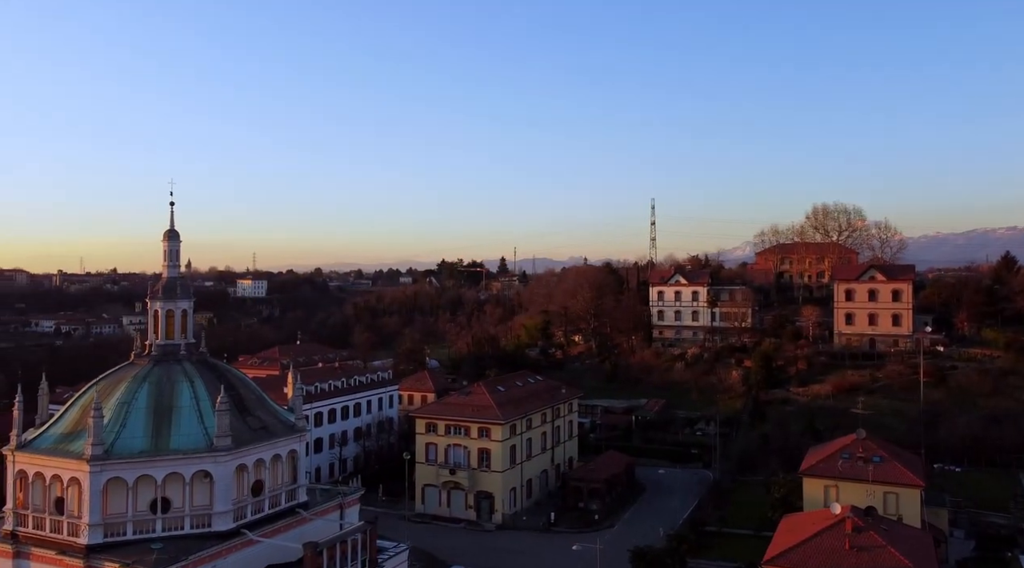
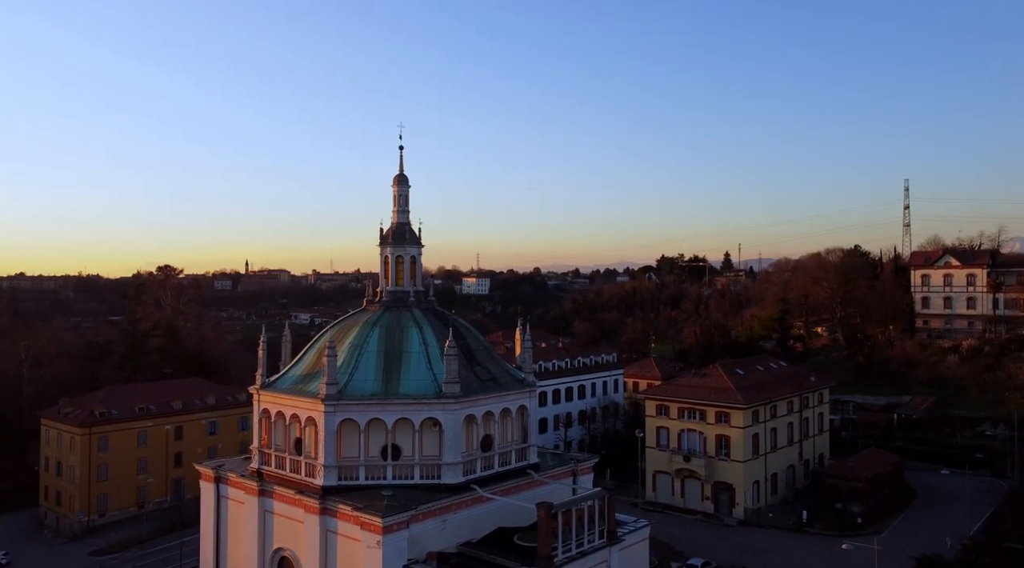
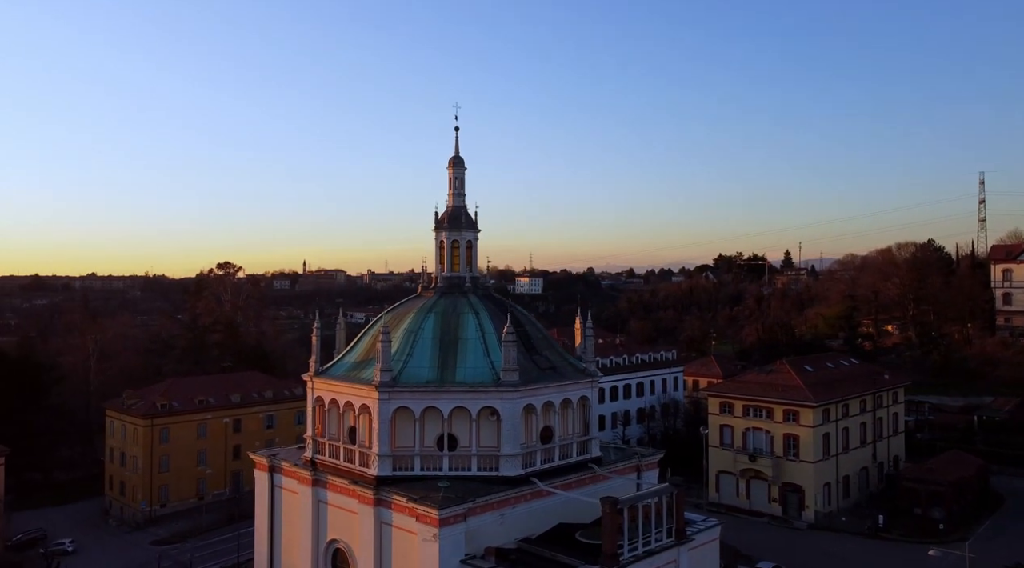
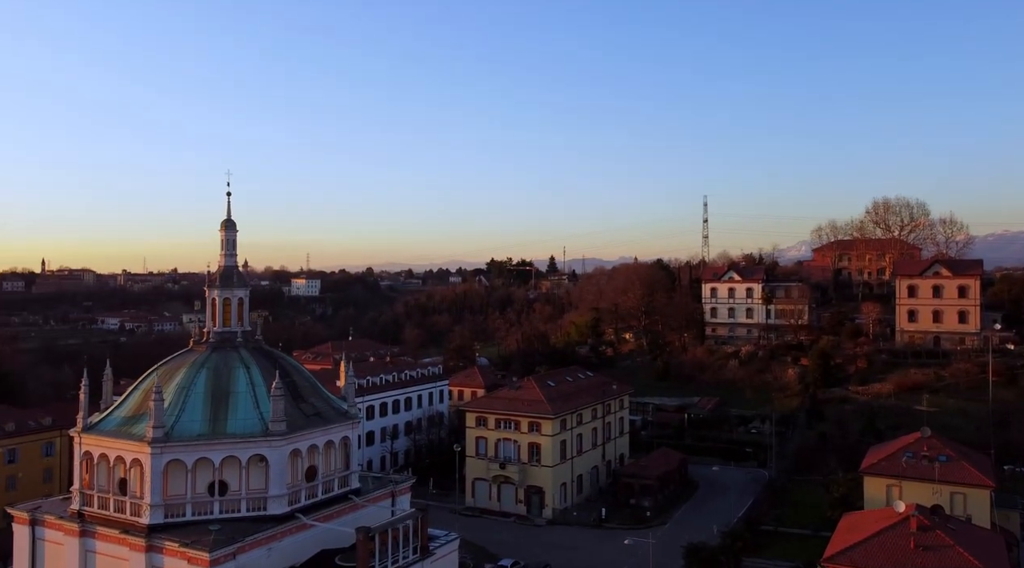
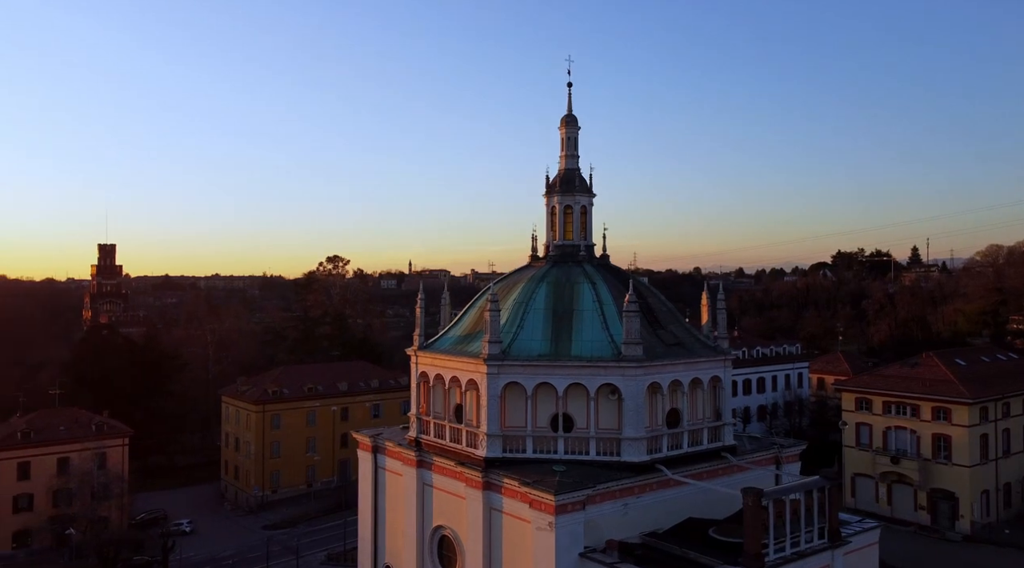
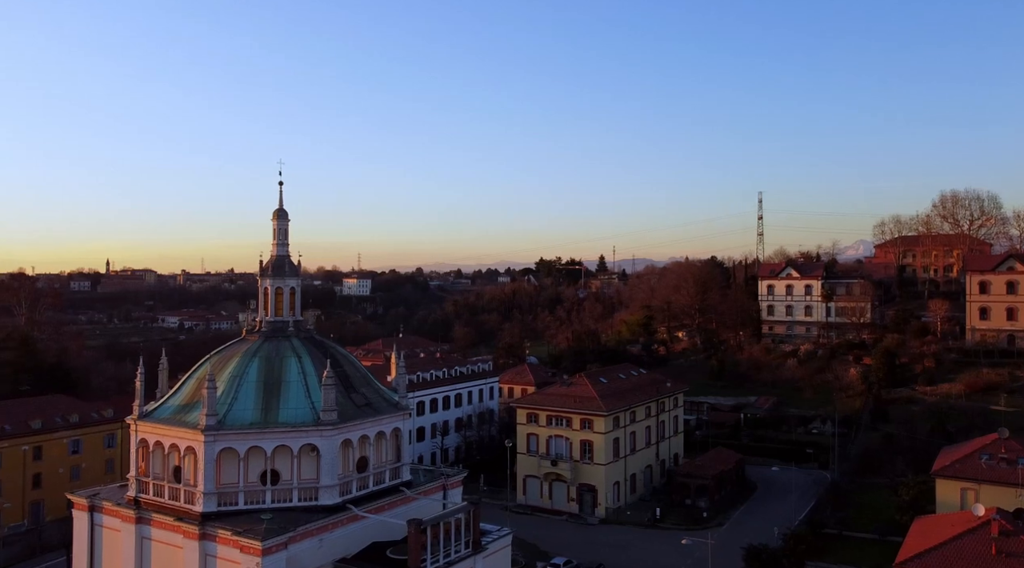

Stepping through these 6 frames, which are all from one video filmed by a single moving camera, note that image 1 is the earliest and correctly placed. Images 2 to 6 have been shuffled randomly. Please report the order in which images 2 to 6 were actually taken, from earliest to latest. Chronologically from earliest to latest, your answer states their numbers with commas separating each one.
4, 6, 2, 3, 5
